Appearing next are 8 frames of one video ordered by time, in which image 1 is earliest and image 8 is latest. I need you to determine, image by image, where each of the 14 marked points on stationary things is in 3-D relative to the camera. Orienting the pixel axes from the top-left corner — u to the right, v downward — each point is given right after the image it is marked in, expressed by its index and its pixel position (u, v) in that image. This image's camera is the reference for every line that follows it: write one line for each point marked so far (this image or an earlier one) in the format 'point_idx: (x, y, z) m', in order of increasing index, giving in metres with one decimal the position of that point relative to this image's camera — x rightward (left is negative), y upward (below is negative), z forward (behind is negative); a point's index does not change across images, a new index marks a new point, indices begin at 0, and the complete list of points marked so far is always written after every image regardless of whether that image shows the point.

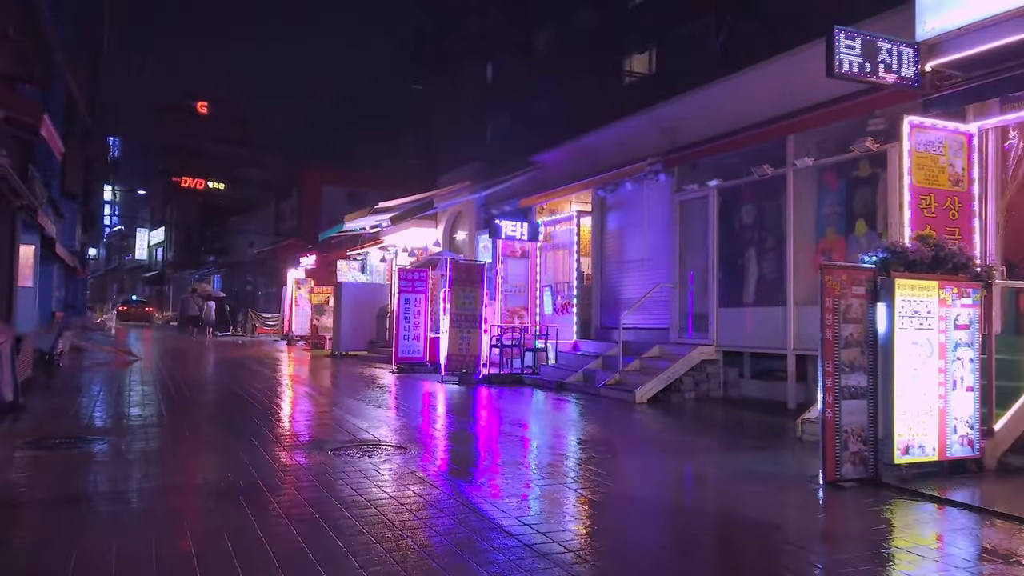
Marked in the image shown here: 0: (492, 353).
0: (-0.4, -1.2, +14.3) m
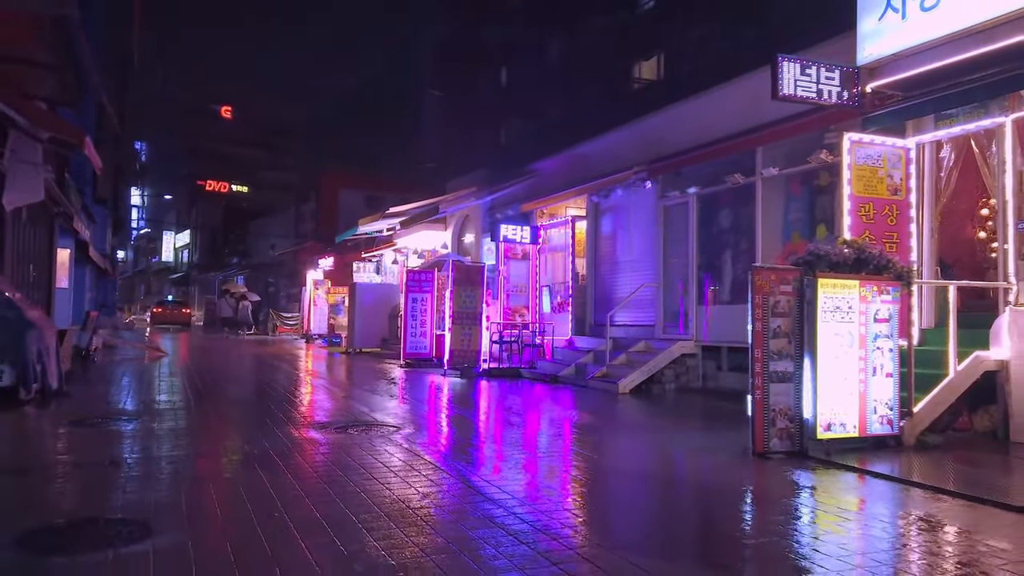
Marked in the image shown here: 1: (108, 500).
0: (-0.4, -1.2, +15.3) m
1: (-2.8, -1.5, +5.5) m
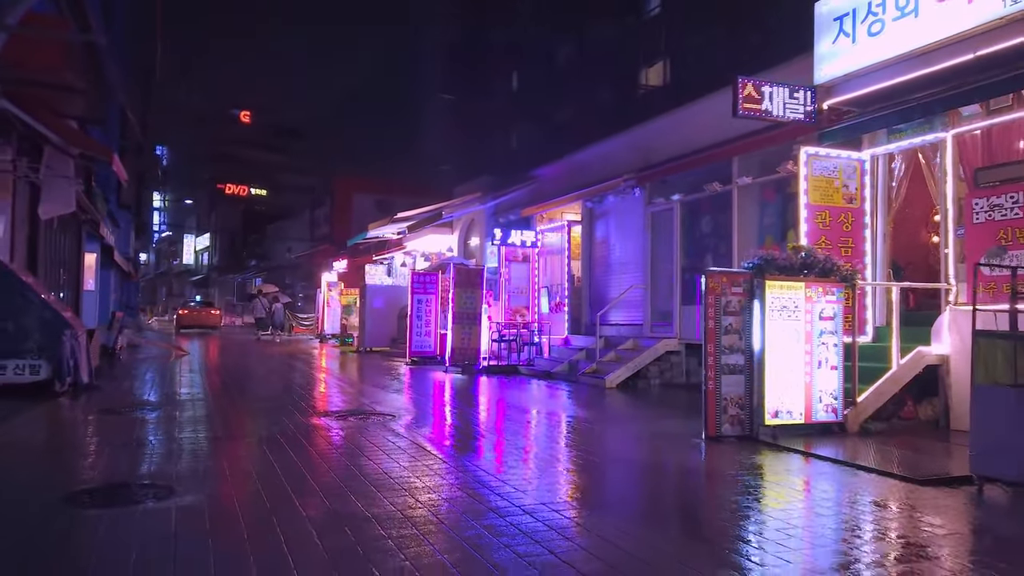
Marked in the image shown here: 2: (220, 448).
0: (-0.4, -1.2, +16.1) m
1: (-3.0, -1.5, +6.4) m
2: (-2.9, -1.5, +7.8) m
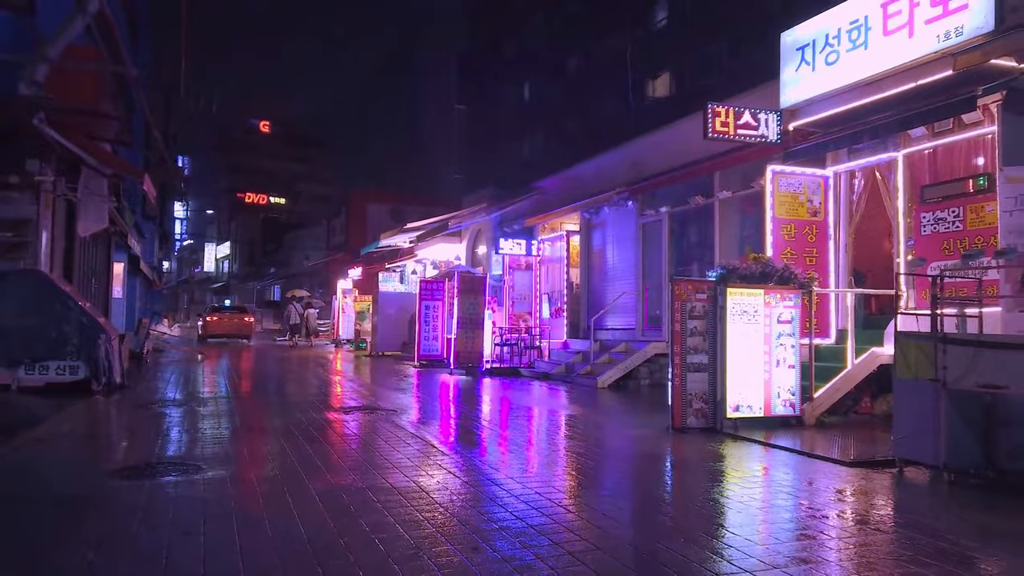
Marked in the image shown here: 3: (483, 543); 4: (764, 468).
0: (-0.3, -1.3, +17.1) m
1: (-3.2, -1.6, +7.4) m
2: (-3.0, -1.6, +8.8) m
3: (-0.2, -1.6, +5.3) m
4: (+2.5, -1.7, +7.7) m
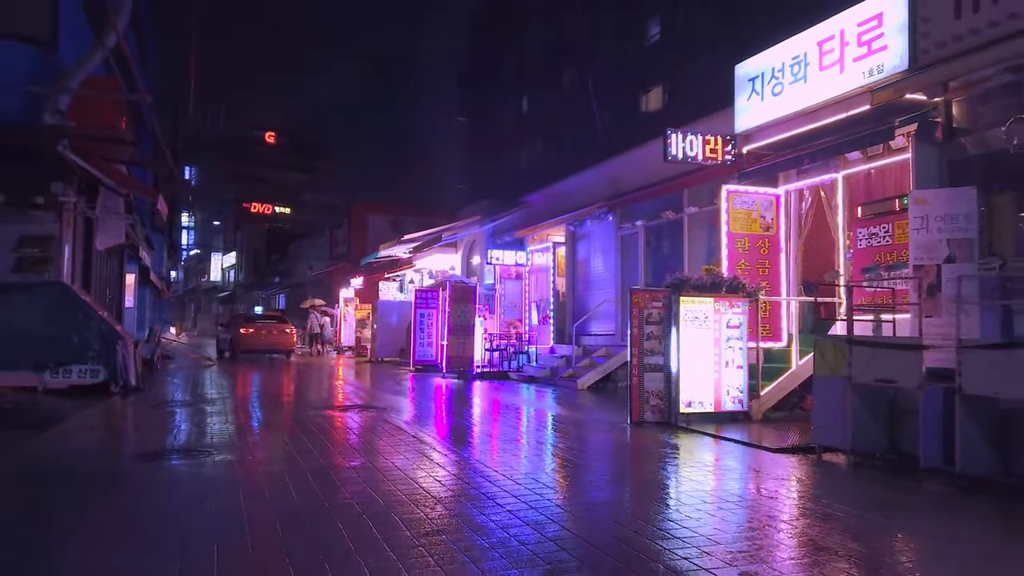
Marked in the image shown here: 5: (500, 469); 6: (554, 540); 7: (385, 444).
0: (-0.6, -1.5, +18.1) m
1: (-3.5, -1.7, +8.4) m
2: (-3.3, -1.7, +9.8) m
3: (-0.5, -1.7, +6.3) m
4: (+2.2, -1.8, +8.7) m
5: (-0.1, -1.9, +8.2) m
6: (+0.3, -1.7, +5.6) m
7: (-1.5, -1.8, +9.6) m
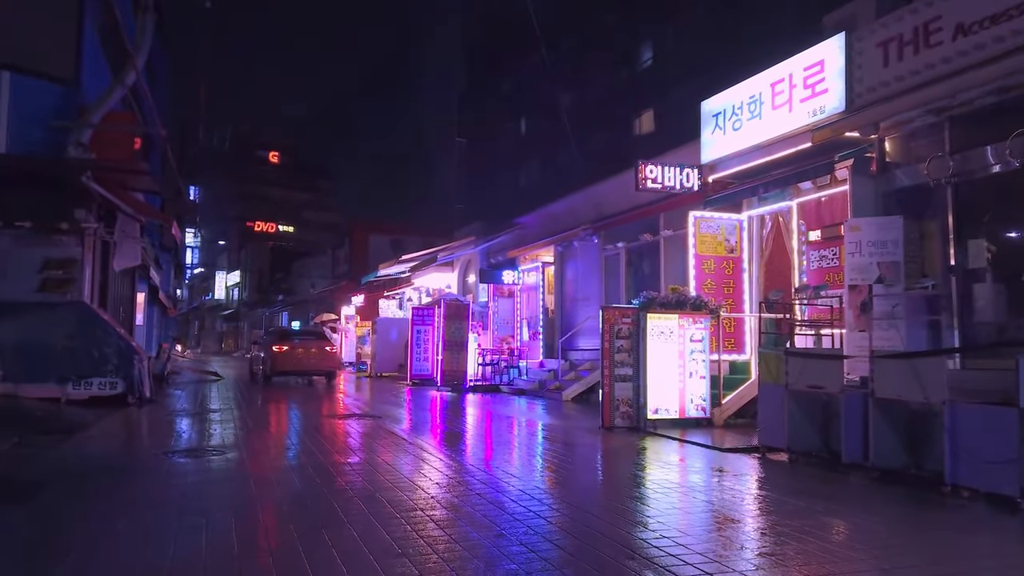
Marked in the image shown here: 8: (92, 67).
0: (-0.8, -2.0, +19.1) m
1: (-3.7, -1.9, +9.4) m
2: (-3.5, -2.0, +10.8) m
3: (-0.8, -1.9, +7.3) m
4: (+1.9, -2.0, +9.7) m
5: (-0.4, -2.1, +9.2) m
6: (+0.1, -1.9, +6.6) m
7: (-1.8, -2.1, +10.6) m
8: (-7.5, +4.0, +14.4) m
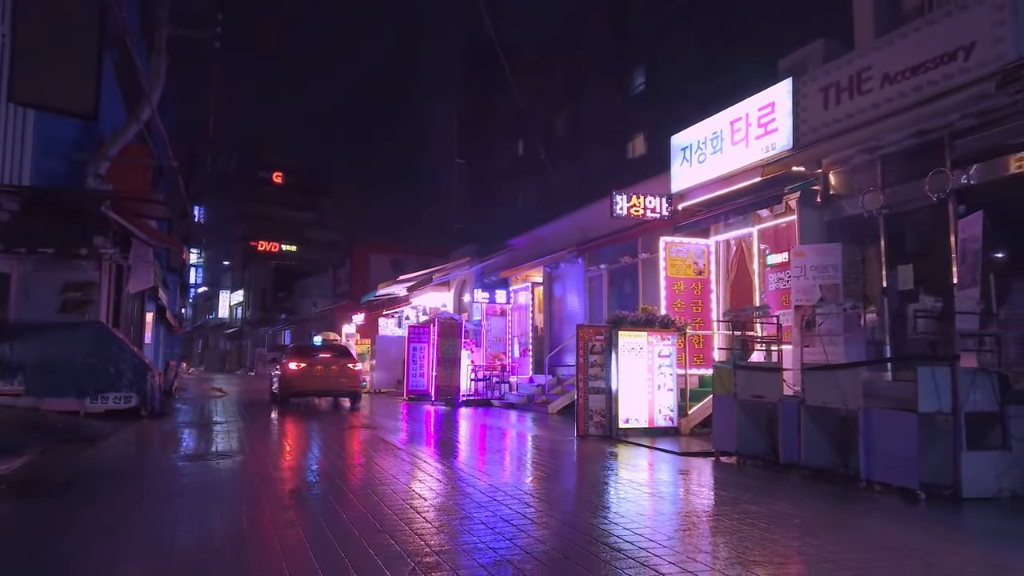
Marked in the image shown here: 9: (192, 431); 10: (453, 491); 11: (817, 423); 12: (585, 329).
0: (-1.0, -2.4, +20.0) m
1: (-4.0, -2.2, +10.4) m
2: (-3.8, -2.3, +11.8) m
3: (-1.0, -2.1, +8.3) m
4: (+1.7, -2.3, +10.6) m
5: (-0.6, -2.3, +10.1) m
6: (-0.2, -2.1, +7.5) m
7: (-2.0, -2.4, +11.5) m
8: (-7.8, +3.6, +15.5) m
9: (-5.2, -2.4, +13.5) m
10: (-0.7, -2.2, +8.5) m
11: (+3.2, -1.4, +8.4) m
12: (+1.1, -0.6, +11.7) m
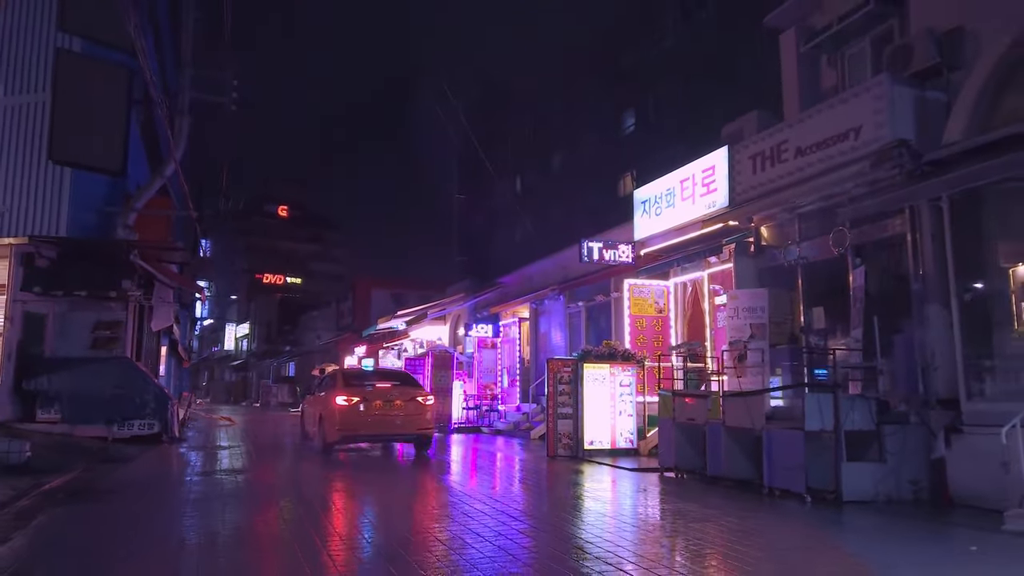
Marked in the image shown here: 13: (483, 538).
0: (-1.3, -3.4, +21.6) m
1: (-4.3, -2.8, +12.0) m
2: (-4.1, -3.0, +13.4) m
3: (-1.4, -2.6, +9.9) m
4: (+1.3, -2.9, +12.3) m
5: (-1.0, -2.9, +11.8) m
6: (-0.6, -2.6, +9.2) m
7: (-2.3, -3.0, +13.2) m
8: (-8.1, +2.8, +17.3) m
9: (-5.6, -3.1, +15.1) m
10: (-1.0, -2.7, +10.1) m
11: (+2.8, -1.9, +10.0) m
12: (+0.7, -1.3, +13.4) m
13: (-0.3, -2.4, +7.6) m
